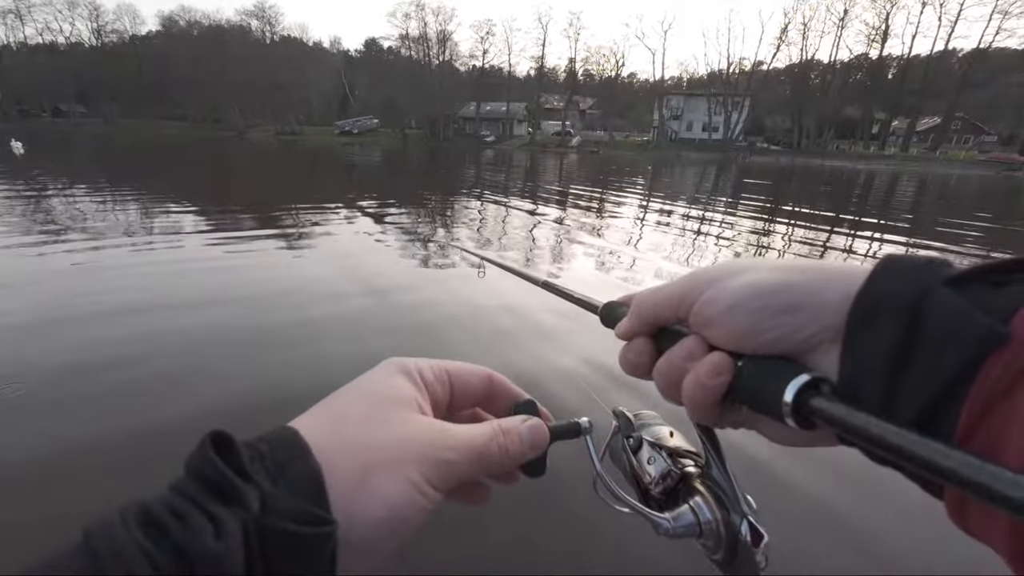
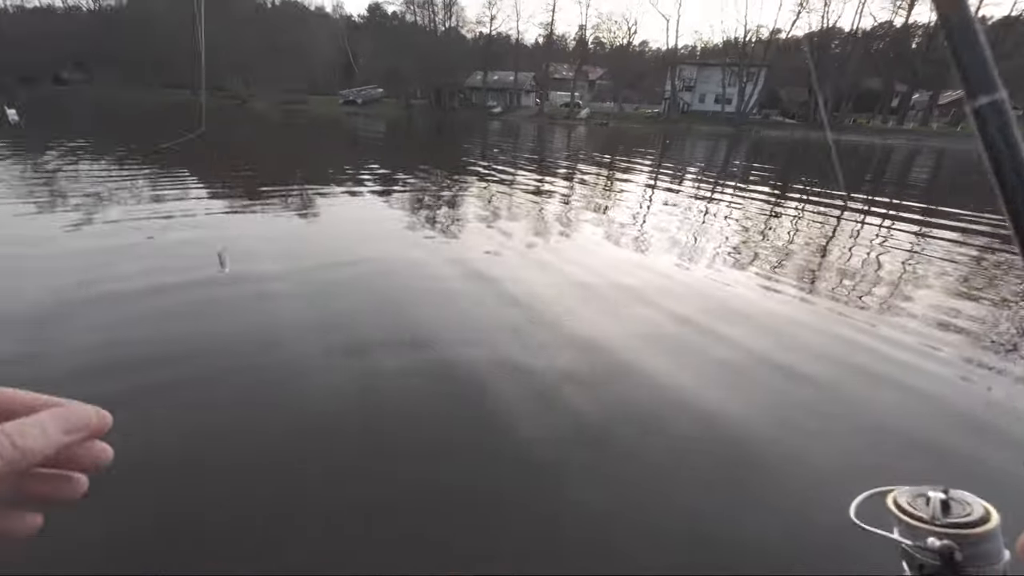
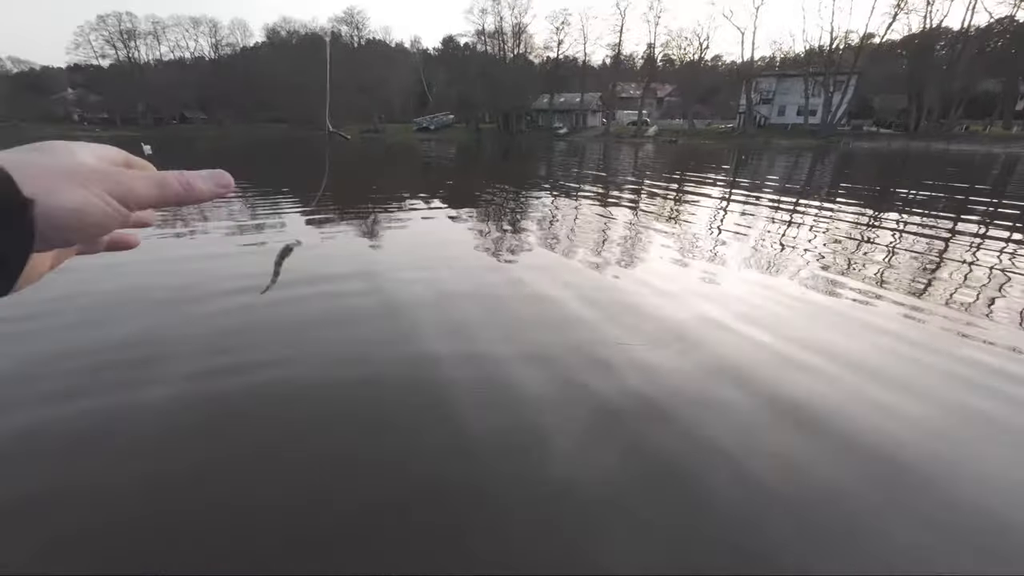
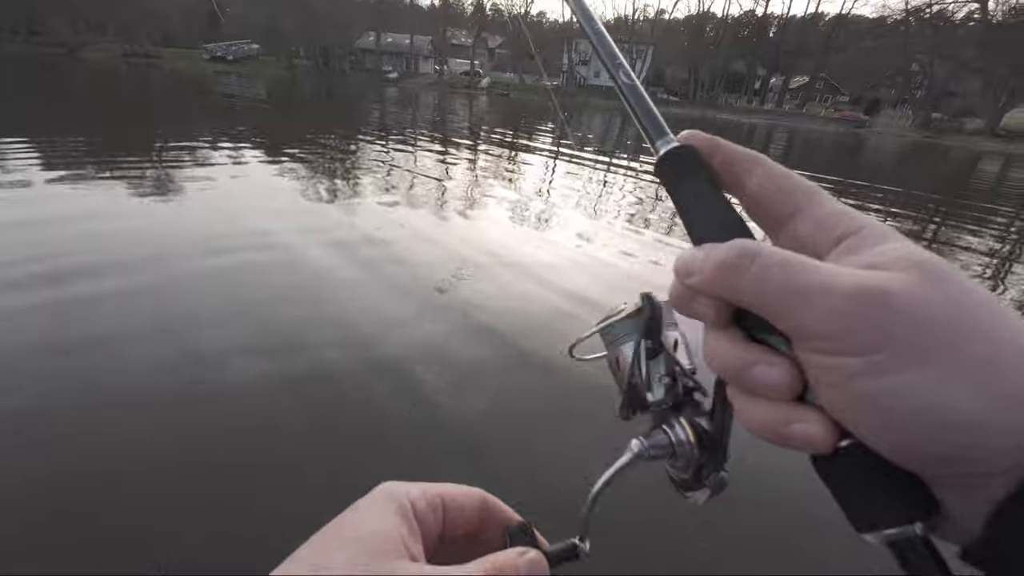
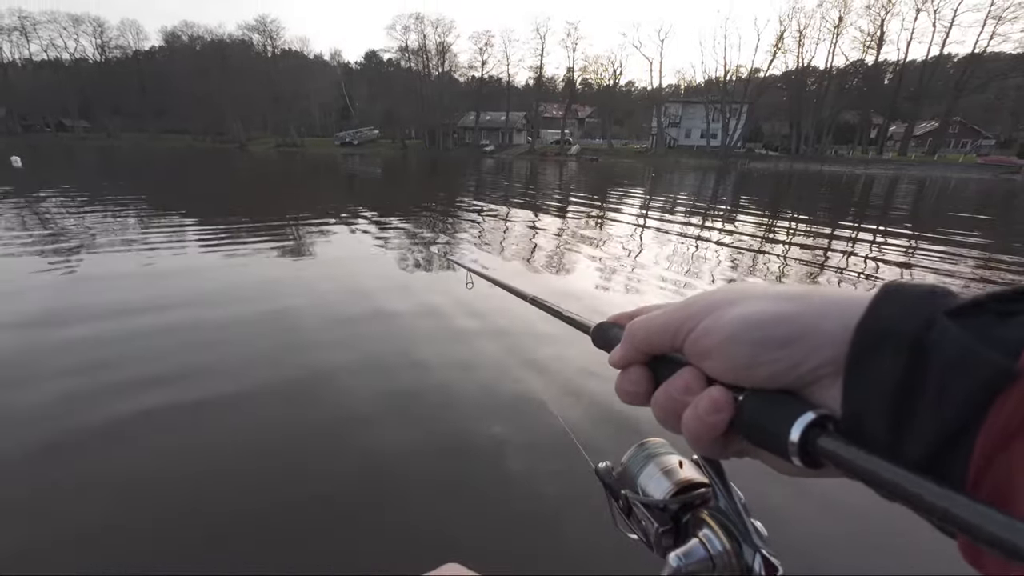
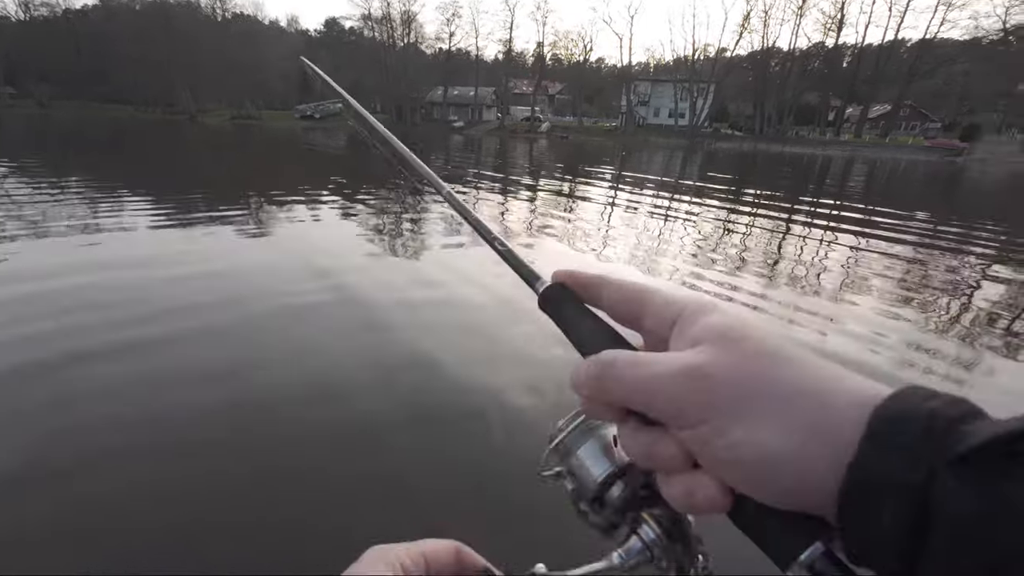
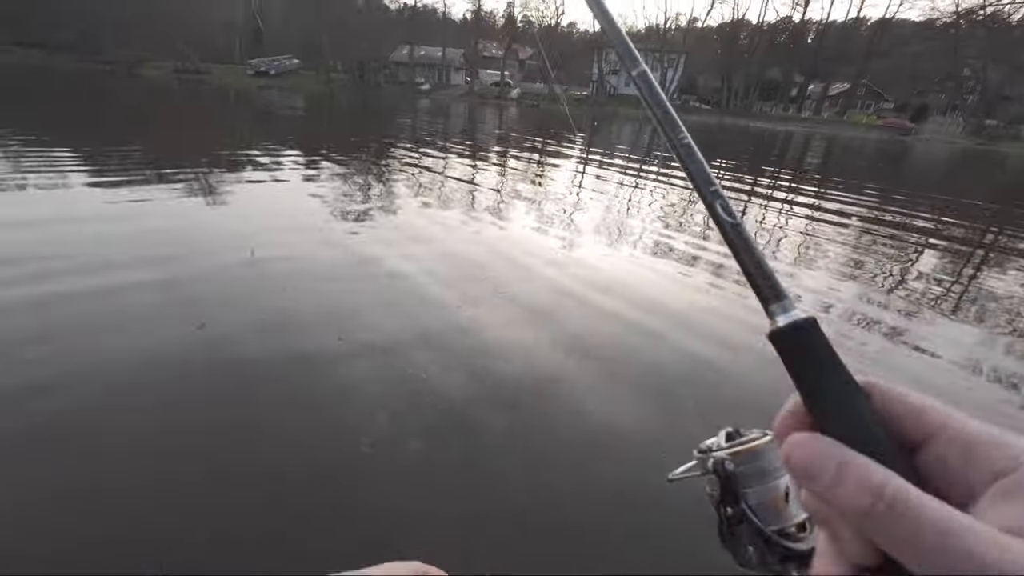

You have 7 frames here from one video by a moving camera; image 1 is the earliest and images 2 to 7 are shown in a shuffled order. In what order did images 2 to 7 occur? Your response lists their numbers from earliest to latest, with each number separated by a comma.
5, 6, 4, 7, 2, 3
